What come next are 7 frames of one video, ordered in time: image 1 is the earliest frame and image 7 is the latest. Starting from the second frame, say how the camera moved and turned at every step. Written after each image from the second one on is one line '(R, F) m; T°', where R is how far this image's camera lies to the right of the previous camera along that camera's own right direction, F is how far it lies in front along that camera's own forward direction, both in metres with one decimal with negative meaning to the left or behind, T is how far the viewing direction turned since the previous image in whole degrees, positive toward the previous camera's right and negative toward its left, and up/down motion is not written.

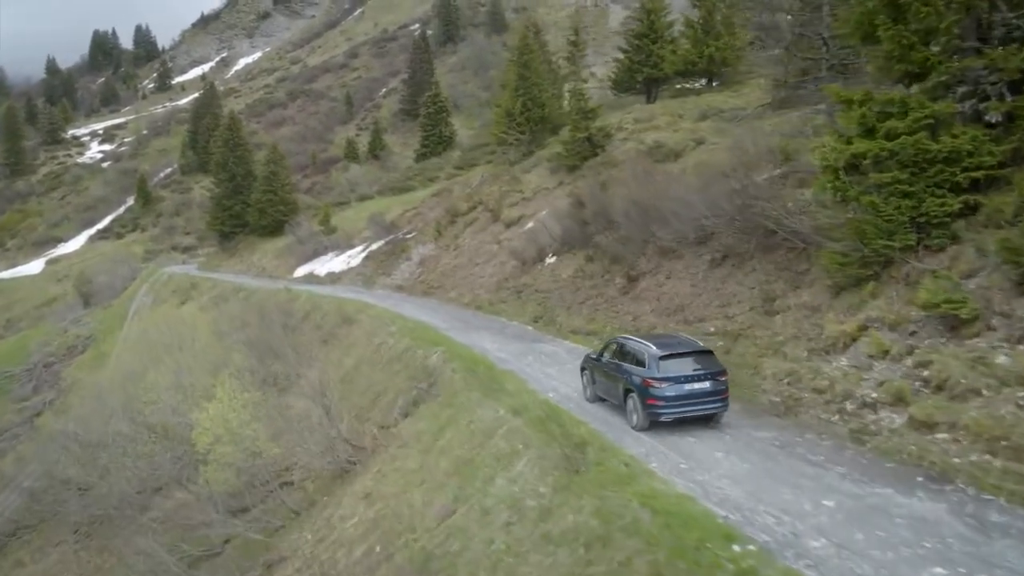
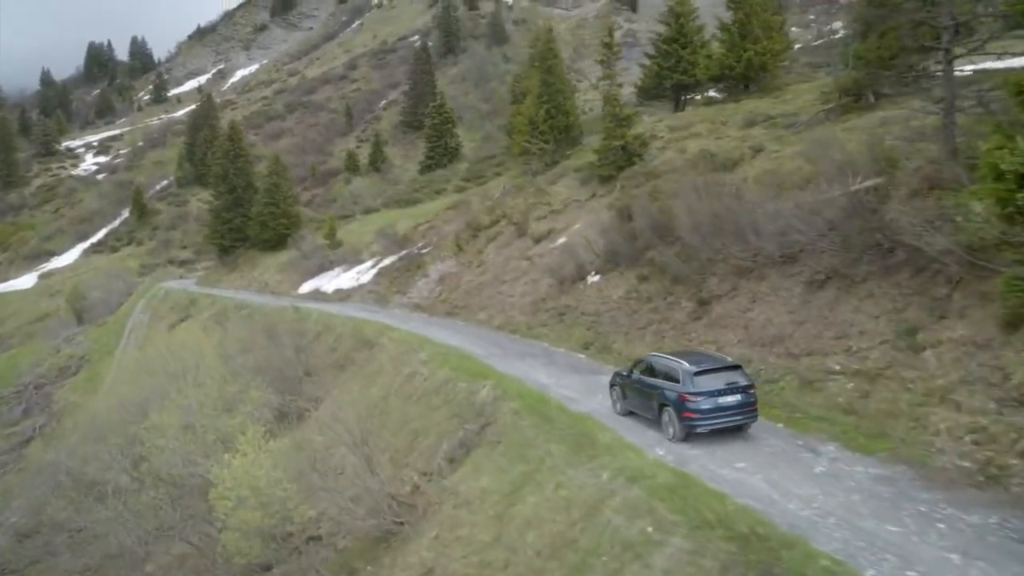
(-1.4, +2.5) m; 0°
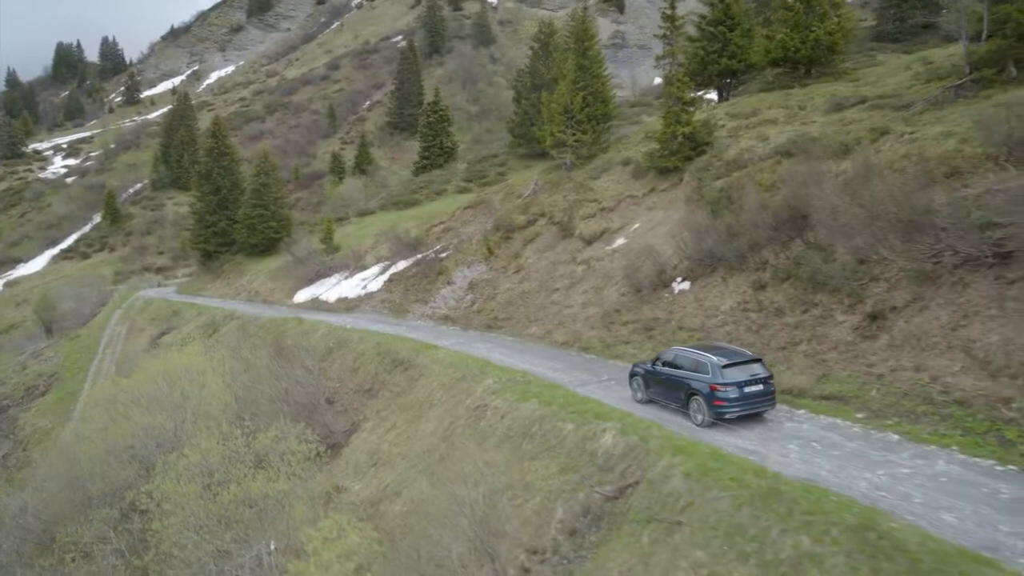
(-2.5, +4.3) m; +2°
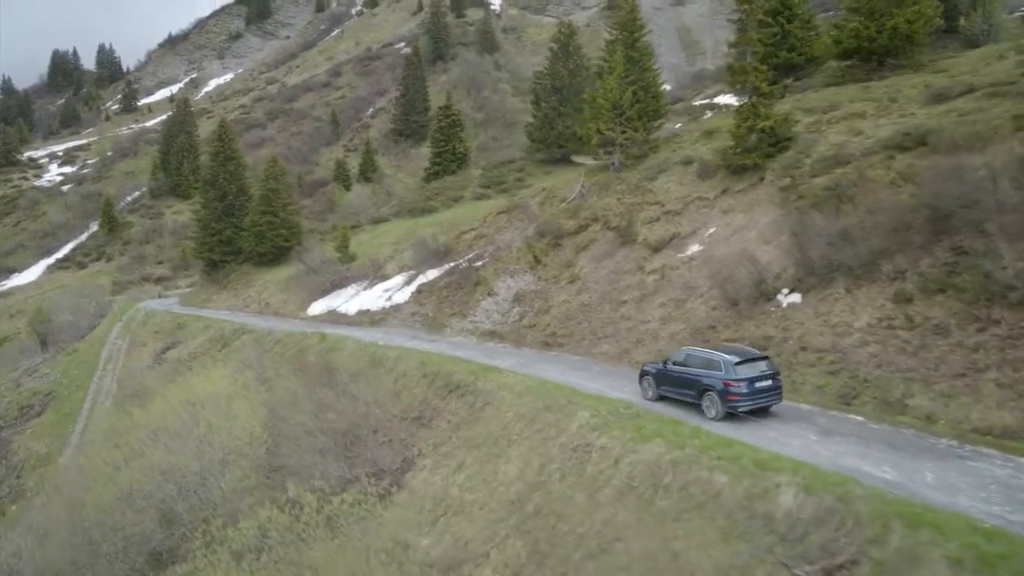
(-1.9, +2.9) m; 0°
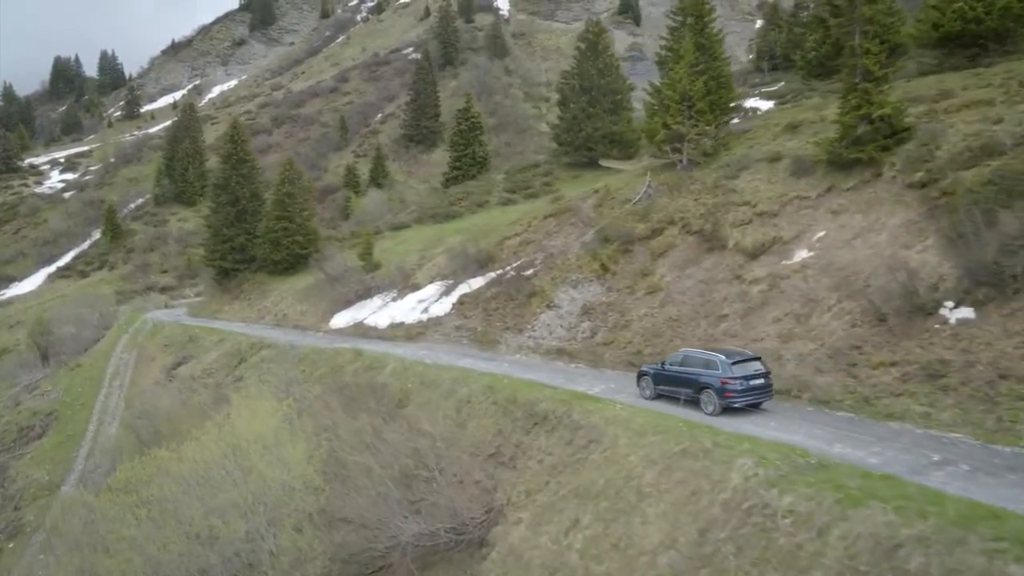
(-2.0, +3.2) m; 0°
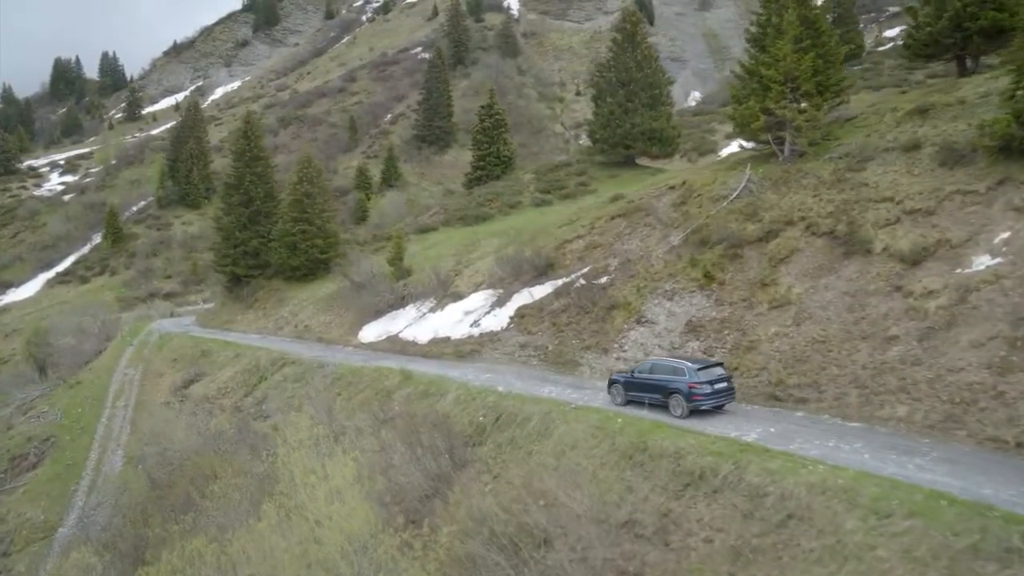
(-2.2, +4.0) m; 0°
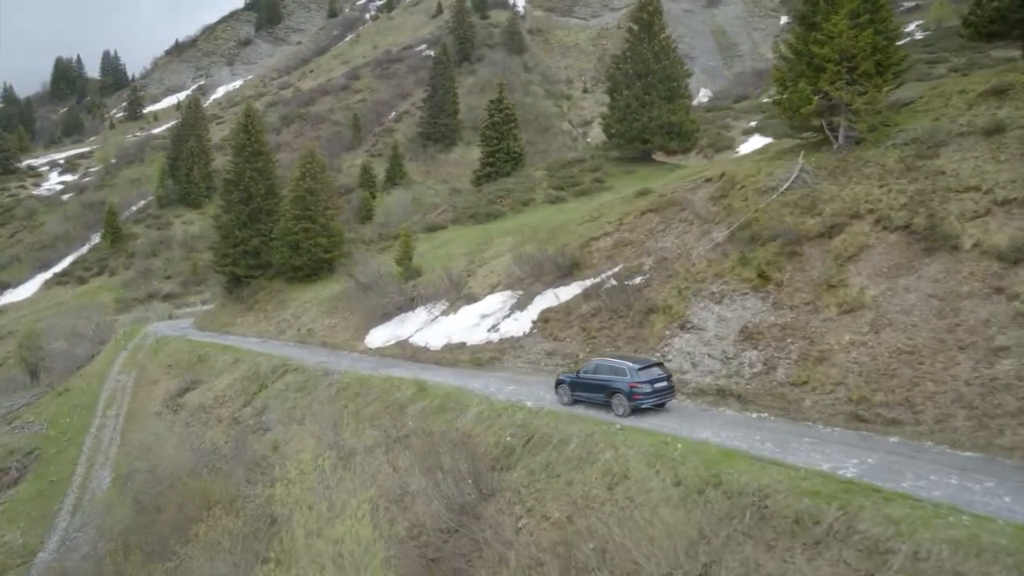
(-0.6, +2.4) m; 0°
